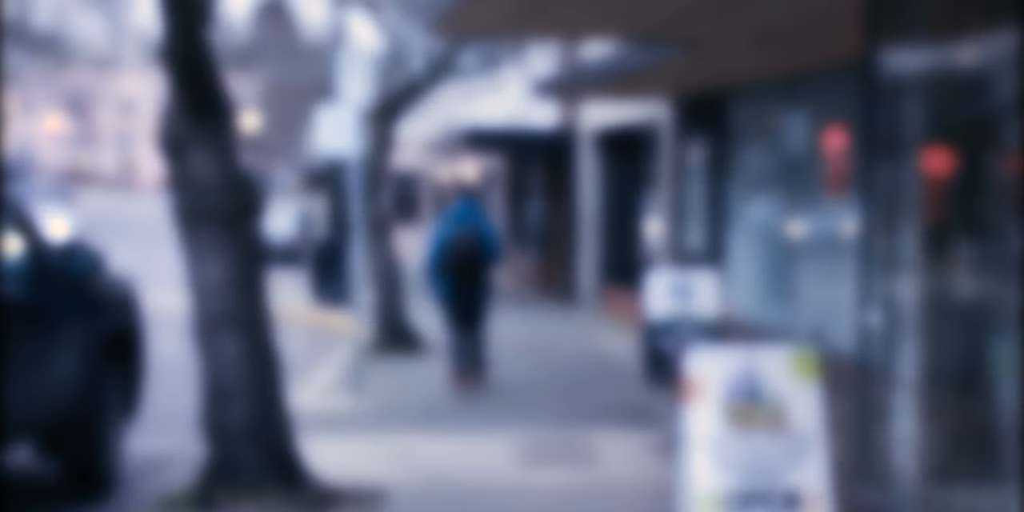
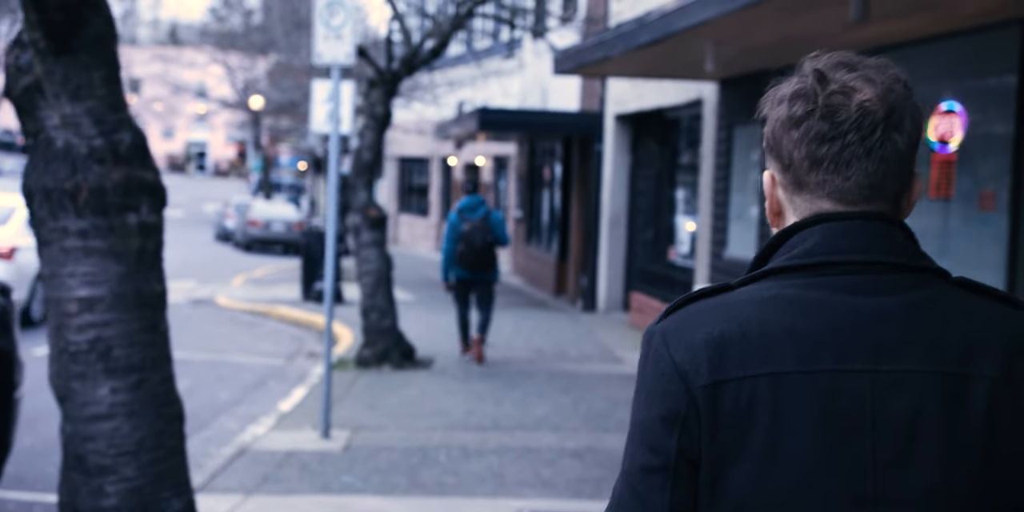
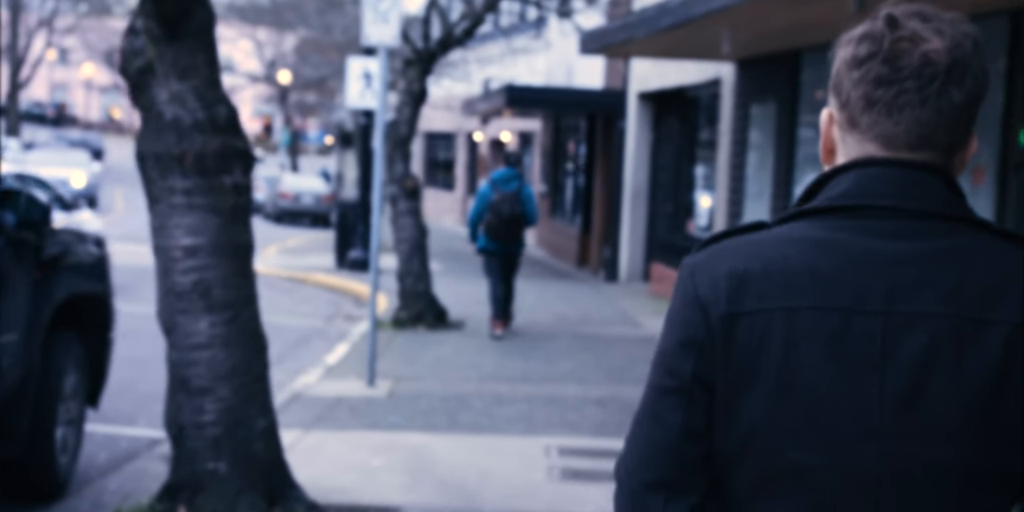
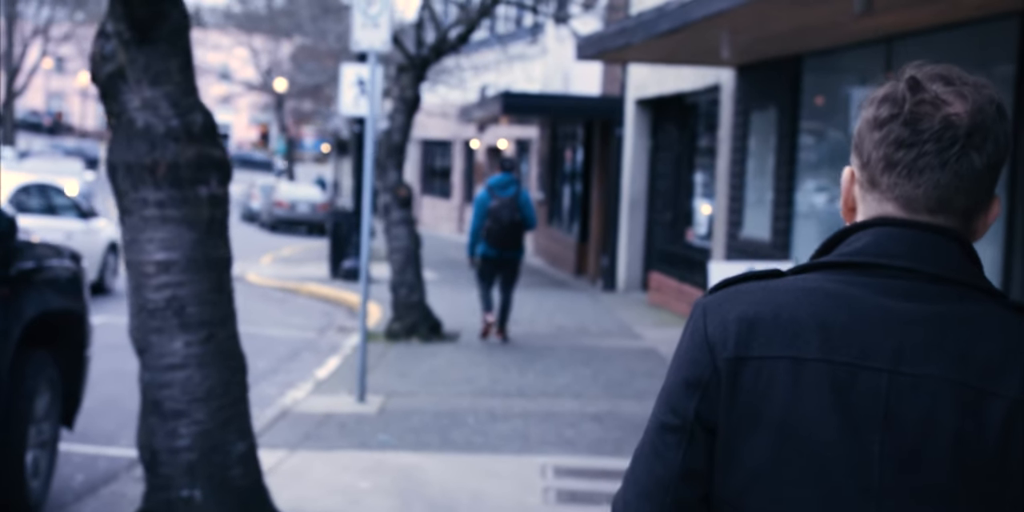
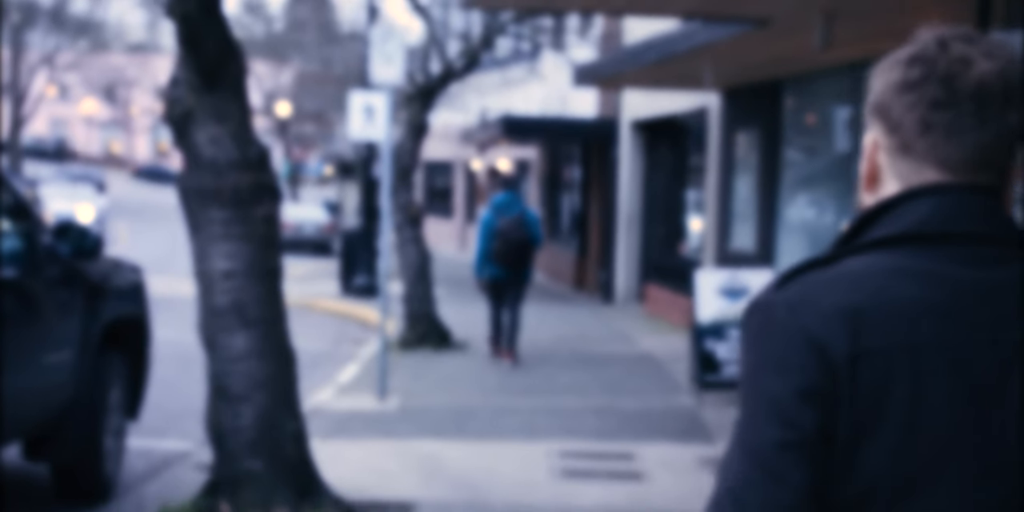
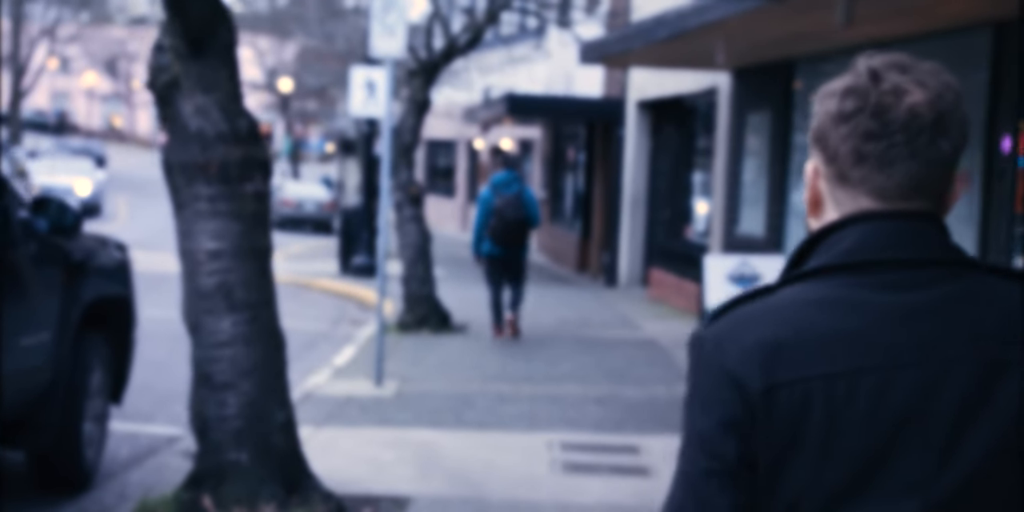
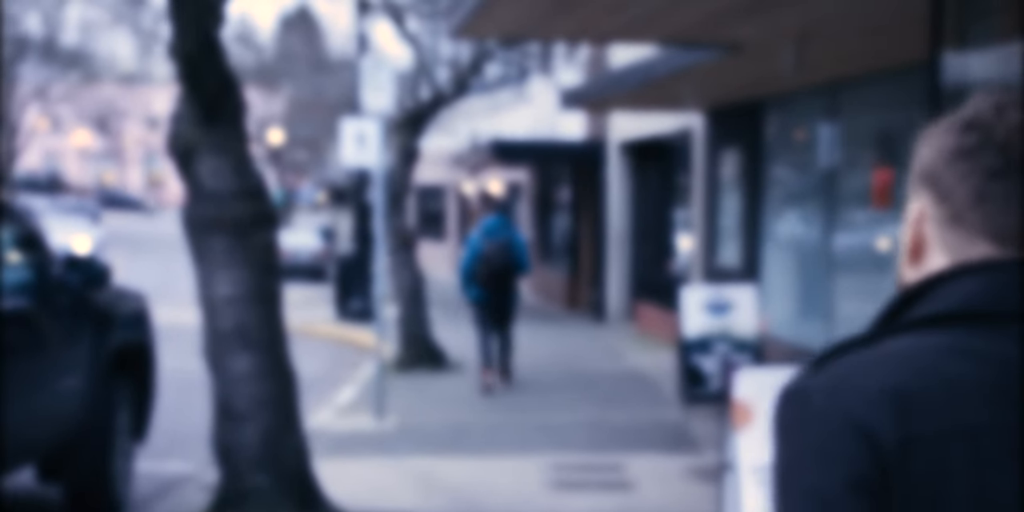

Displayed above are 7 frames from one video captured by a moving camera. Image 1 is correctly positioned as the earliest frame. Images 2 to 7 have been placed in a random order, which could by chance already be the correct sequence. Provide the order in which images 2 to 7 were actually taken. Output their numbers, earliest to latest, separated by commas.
7, 5, 6, 3, 4, 2
